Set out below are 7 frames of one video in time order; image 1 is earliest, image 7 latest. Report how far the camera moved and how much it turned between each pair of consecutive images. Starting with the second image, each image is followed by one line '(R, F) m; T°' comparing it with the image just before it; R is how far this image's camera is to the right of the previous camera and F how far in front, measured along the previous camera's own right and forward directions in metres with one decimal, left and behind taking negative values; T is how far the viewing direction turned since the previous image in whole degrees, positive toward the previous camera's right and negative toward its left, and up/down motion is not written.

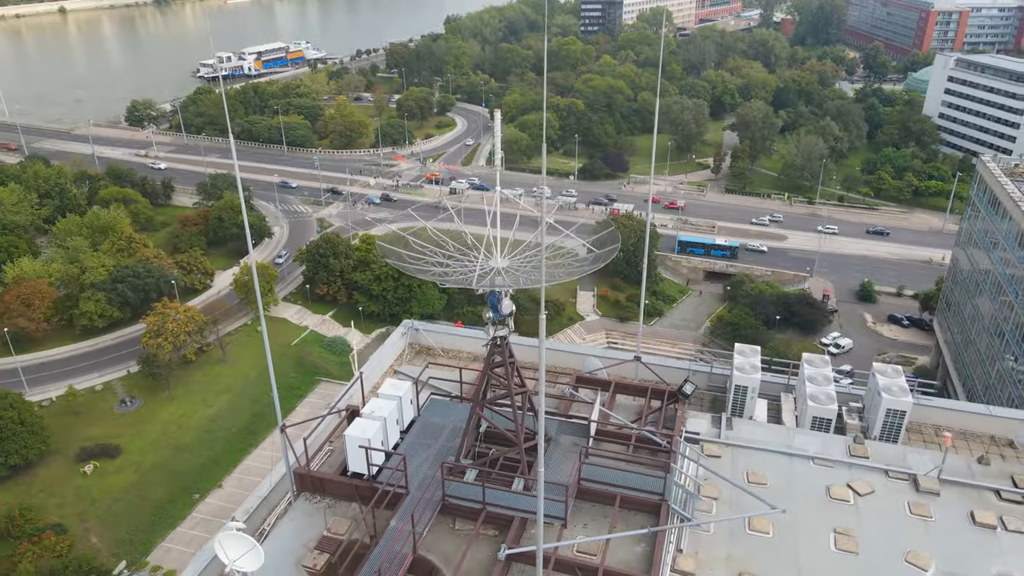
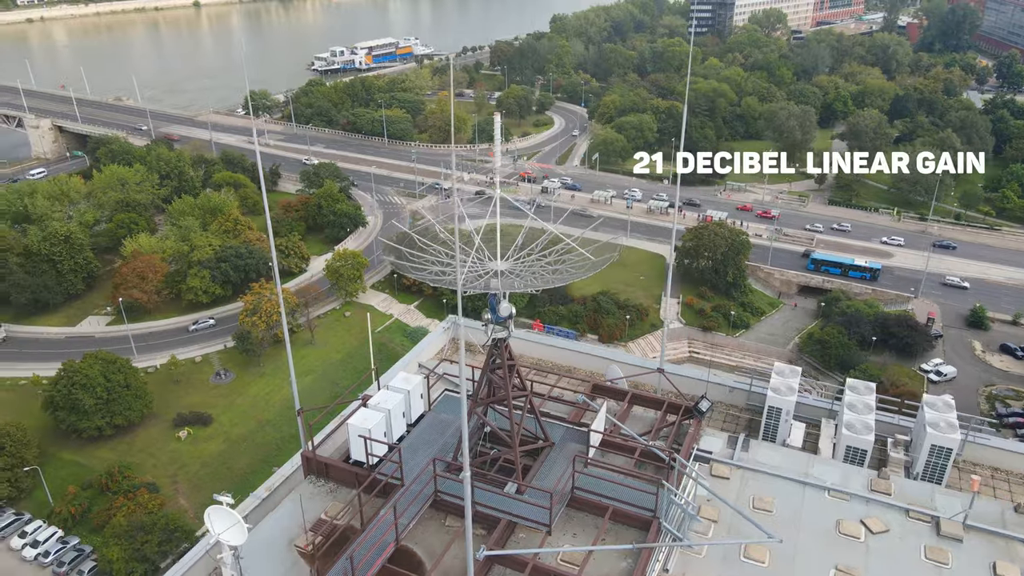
(+0.4, 0.0) m; -7°
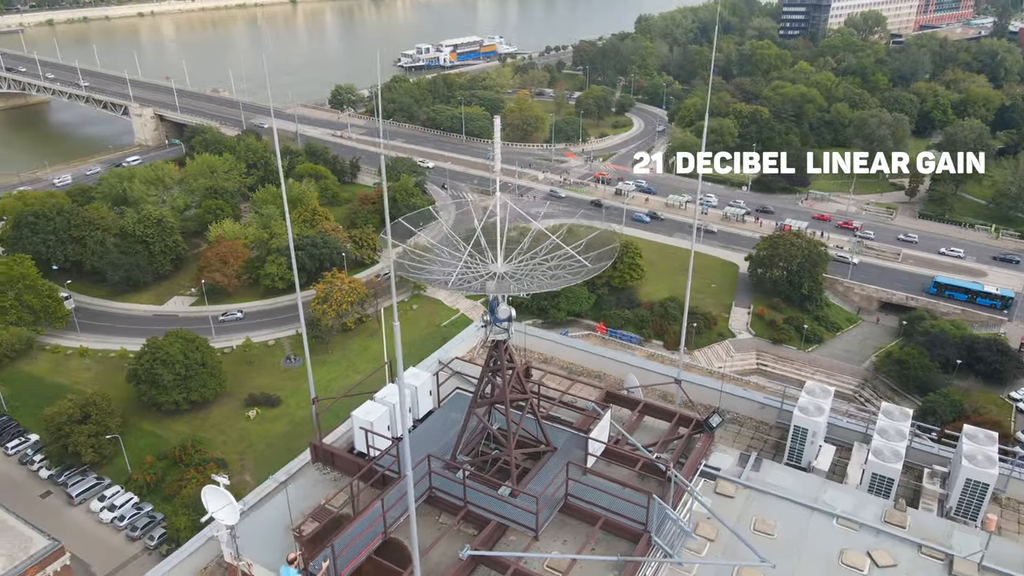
(+0.3, 0.0) m; -6°
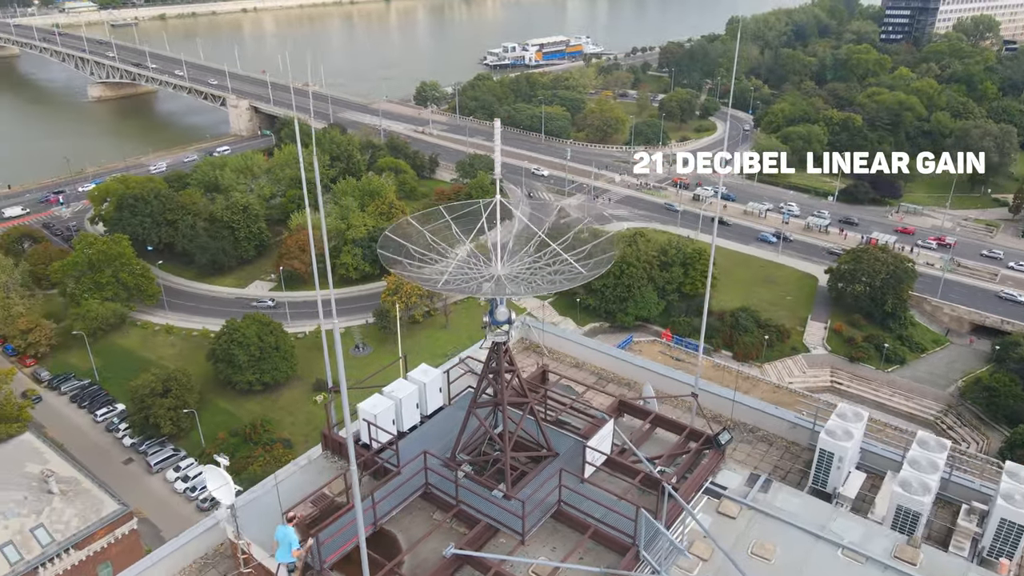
(+0.3, 0.0) m; -6°
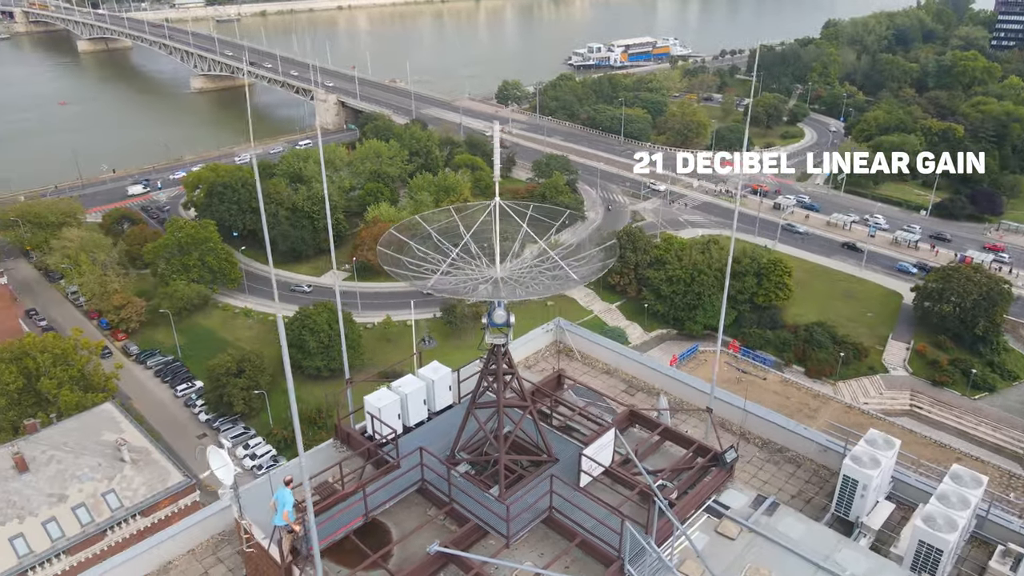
(+0.3, 0.0) m; -6°
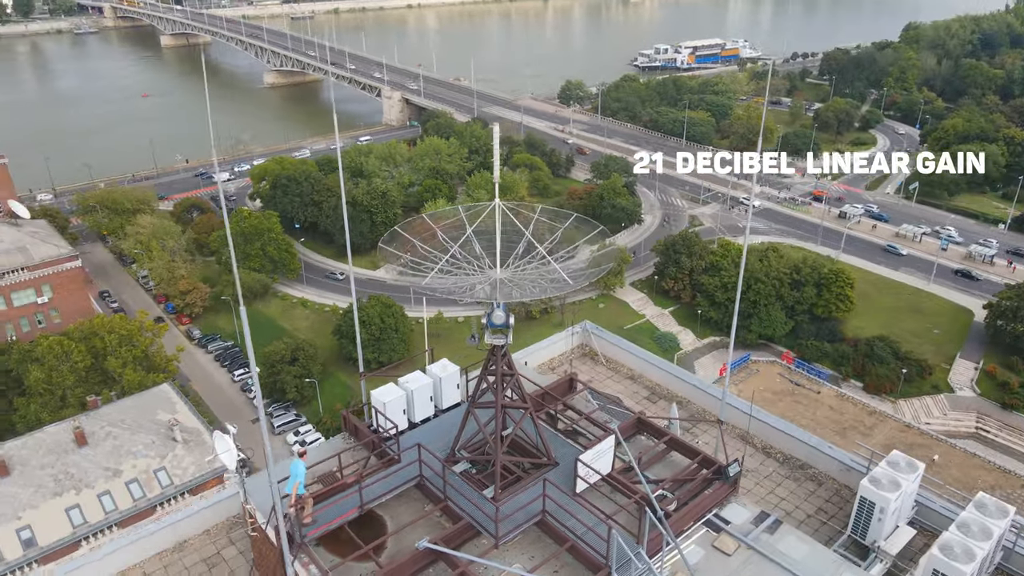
(+0.2, 0.0) m; -4°
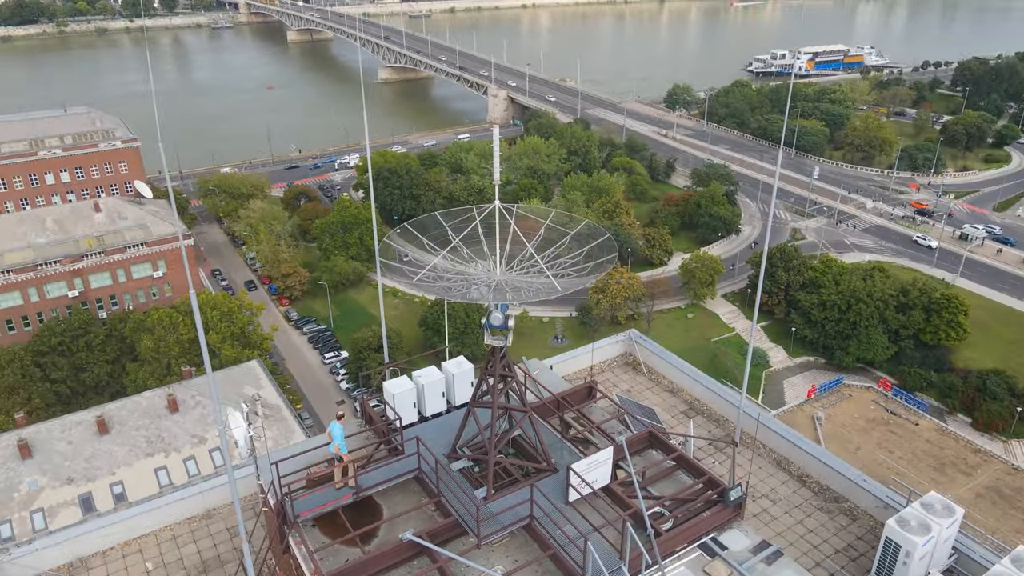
(+0.4, 0.0) m; -7°
